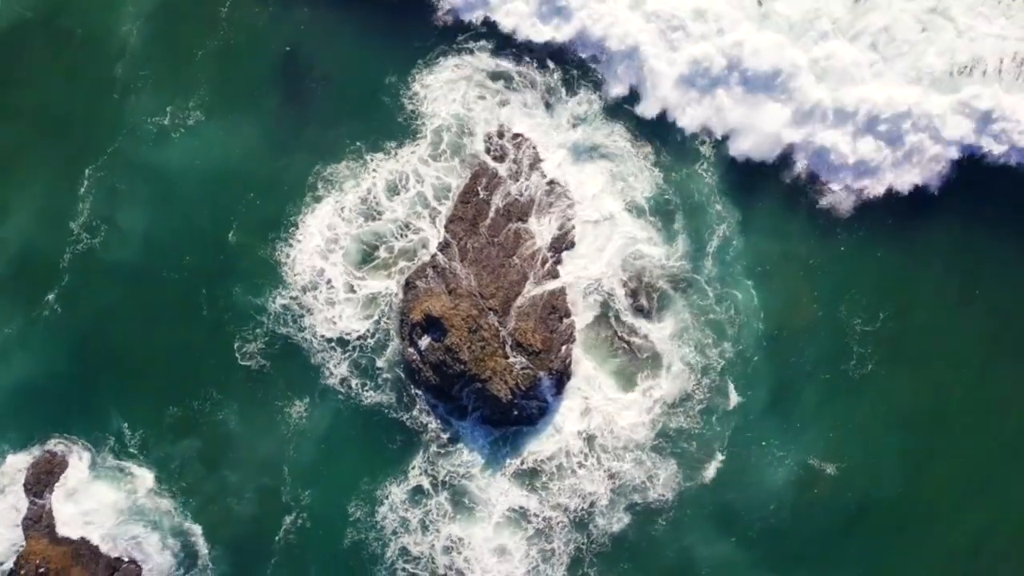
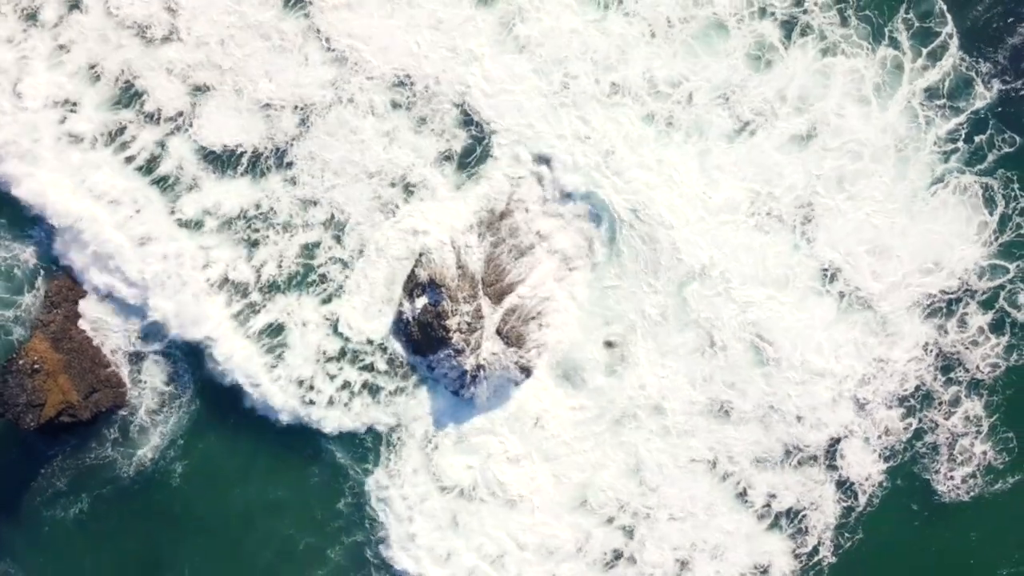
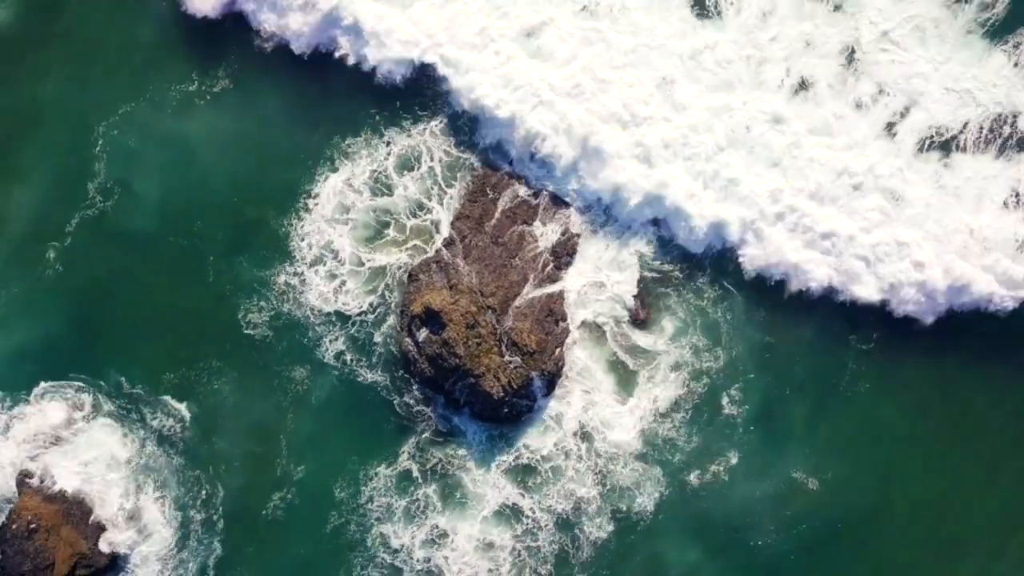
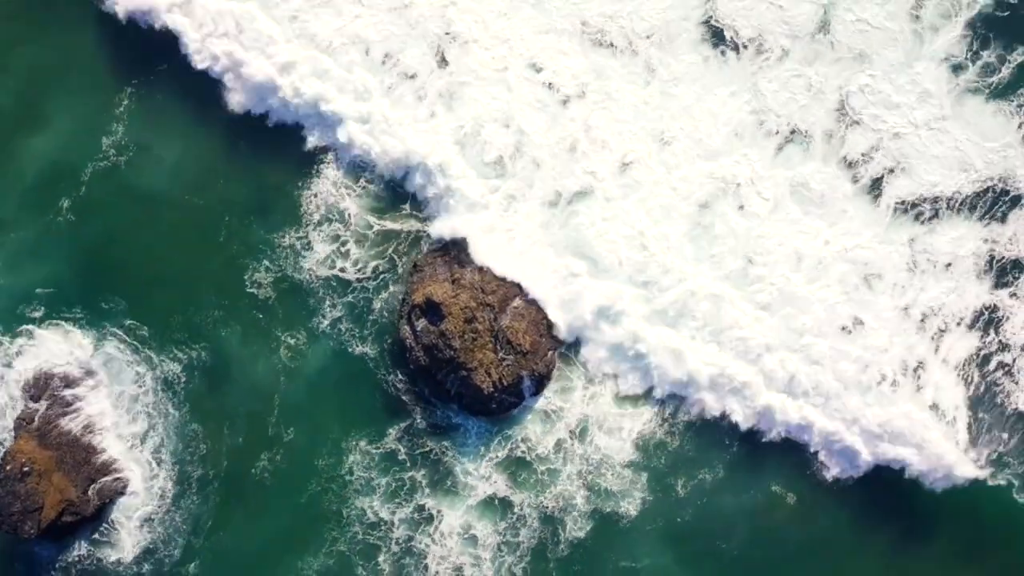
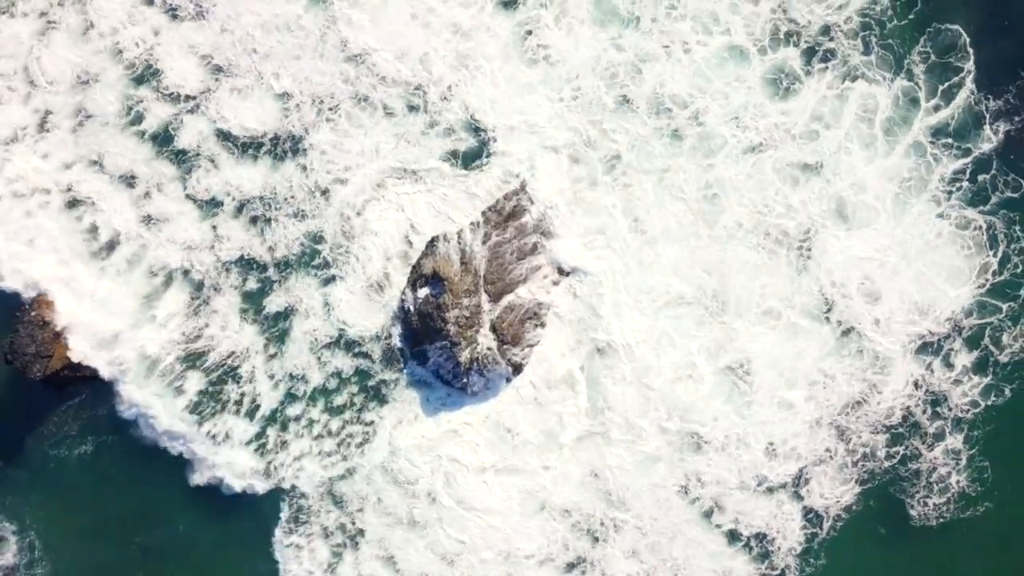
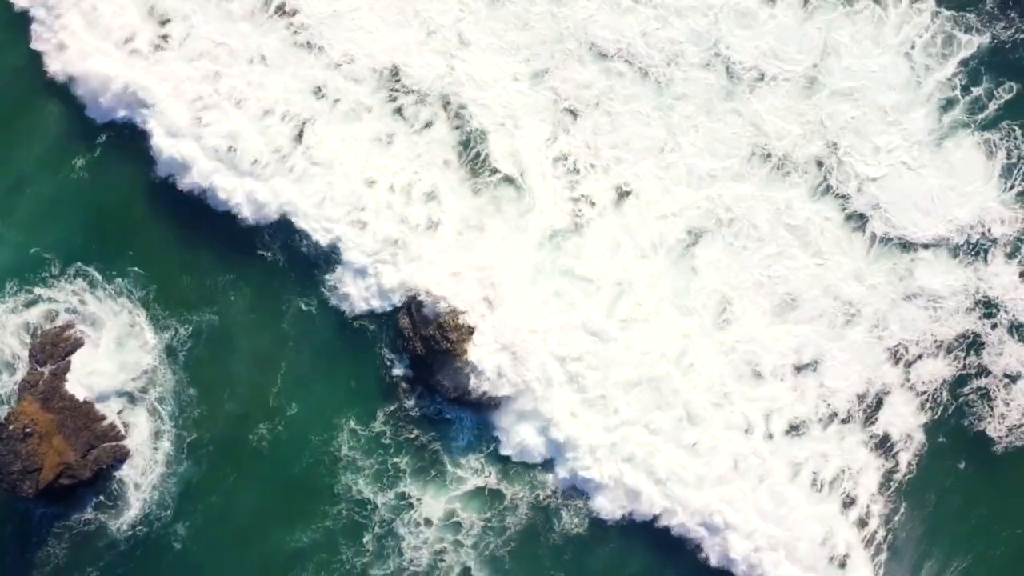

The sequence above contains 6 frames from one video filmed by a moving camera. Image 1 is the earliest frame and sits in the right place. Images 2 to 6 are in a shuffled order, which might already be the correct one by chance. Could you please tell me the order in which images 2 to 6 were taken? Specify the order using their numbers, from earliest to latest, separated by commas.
3, 4, 6, 2, 5
